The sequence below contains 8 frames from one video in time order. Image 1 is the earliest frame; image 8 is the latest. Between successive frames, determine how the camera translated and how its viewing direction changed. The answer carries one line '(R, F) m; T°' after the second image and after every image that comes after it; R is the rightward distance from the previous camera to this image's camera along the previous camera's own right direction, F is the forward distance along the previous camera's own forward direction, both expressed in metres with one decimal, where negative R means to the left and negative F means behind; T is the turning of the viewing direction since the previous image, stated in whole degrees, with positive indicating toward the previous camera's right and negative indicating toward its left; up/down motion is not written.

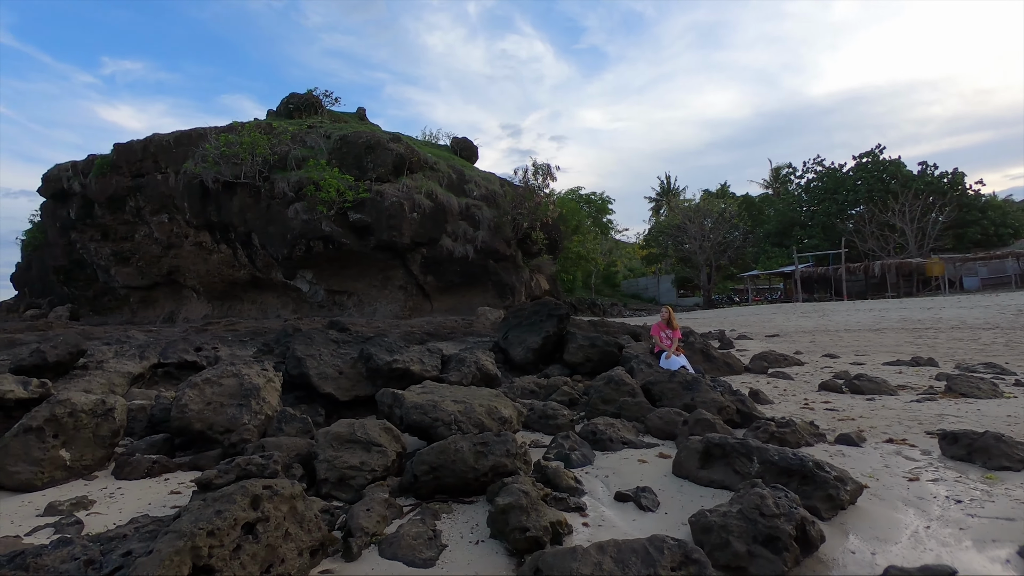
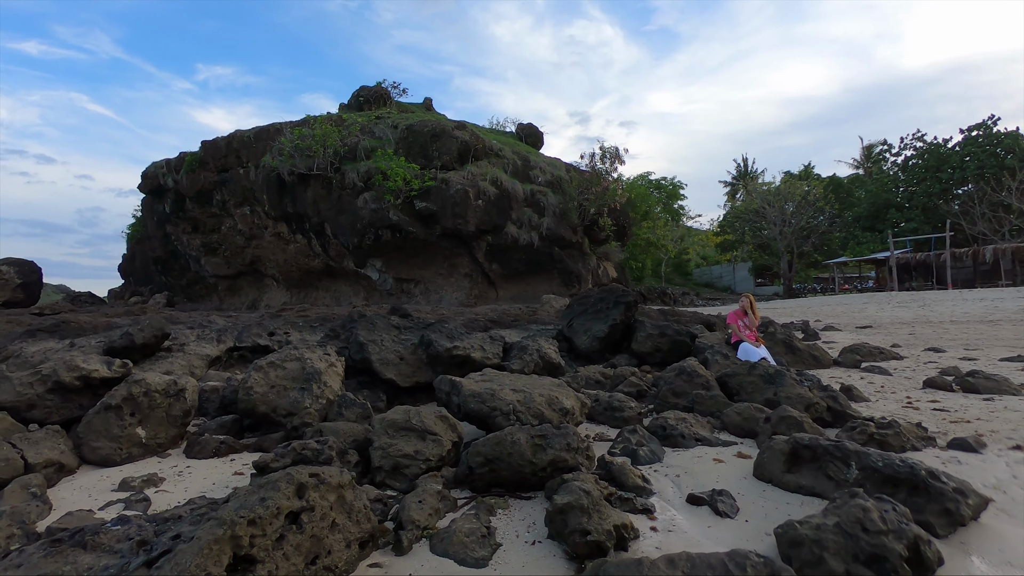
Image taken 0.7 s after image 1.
(0.0, +0.3) m; -7°
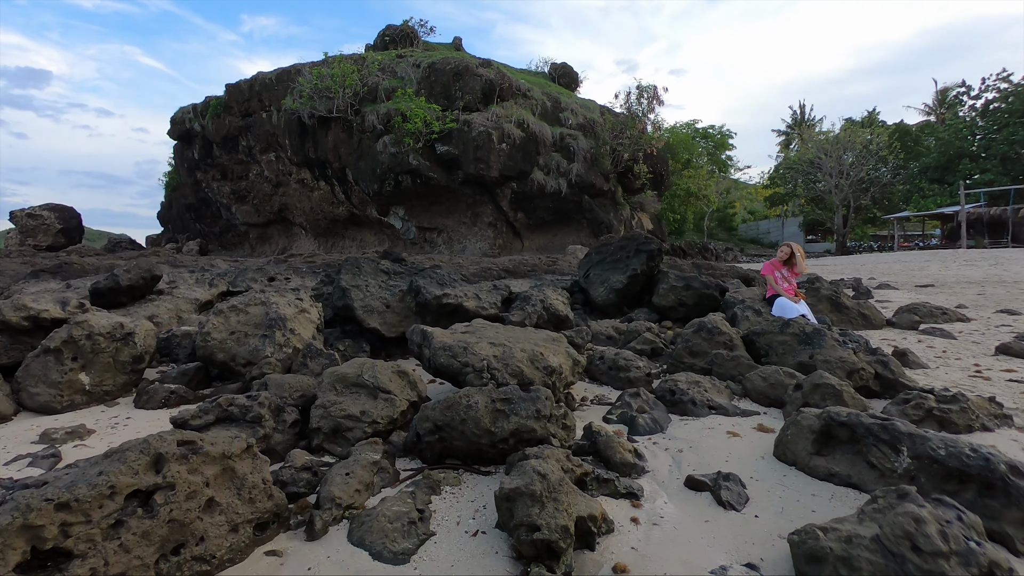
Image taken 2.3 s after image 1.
(+0.5, +0.8) m; -4°
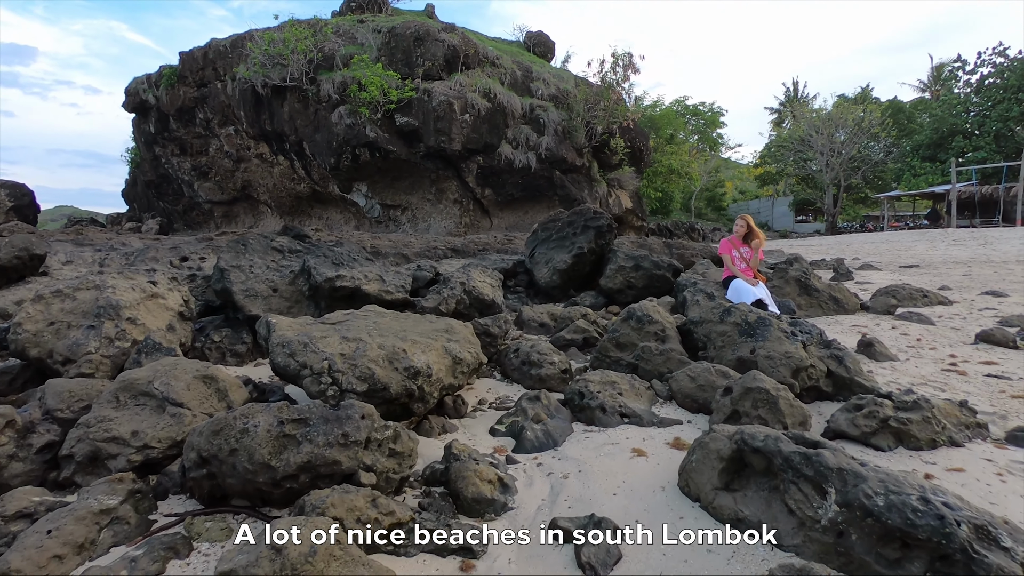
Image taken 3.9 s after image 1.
(+0.9, +0.9) m; +1°
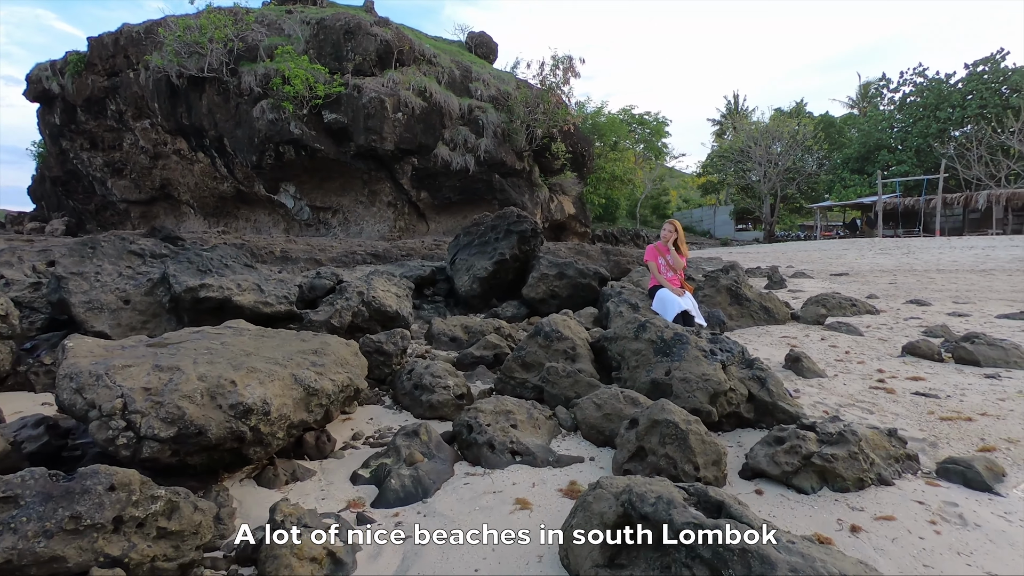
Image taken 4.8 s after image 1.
(+0.5, +0.6) m; +5°
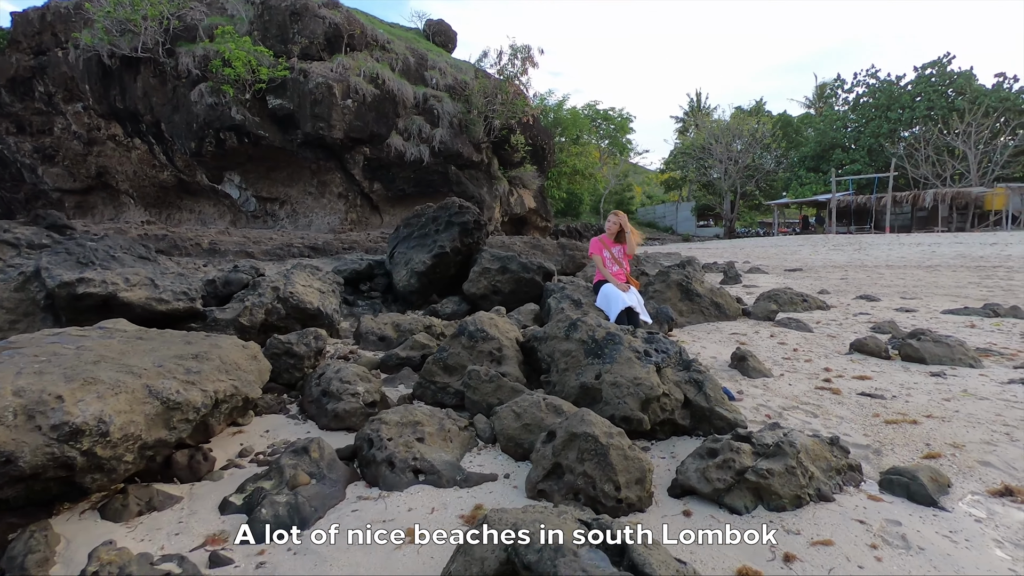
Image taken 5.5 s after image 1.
(+0.3, +0.4) m; +3°
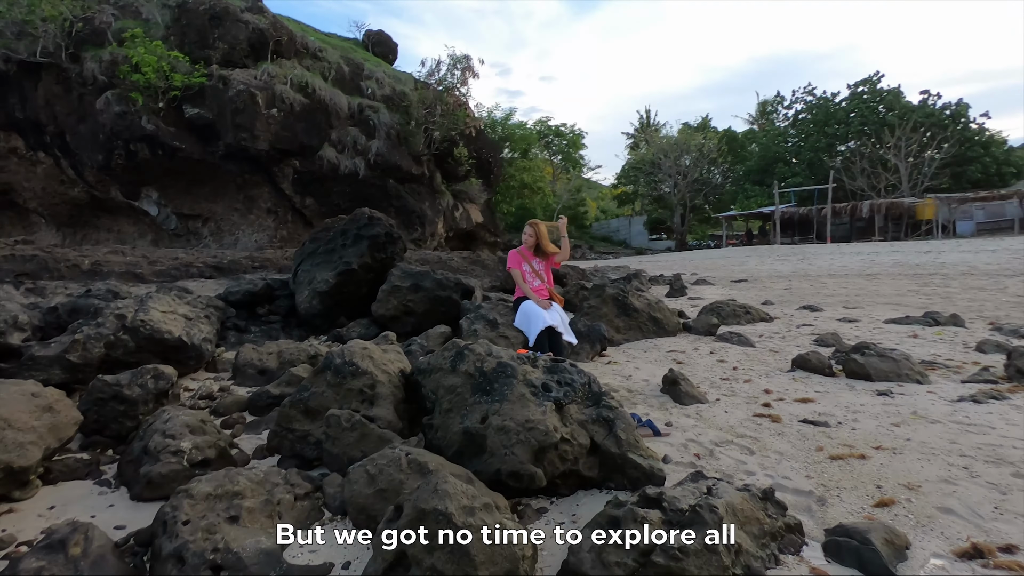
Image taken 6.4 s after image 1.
(+0.5, +0.6) m; +4°
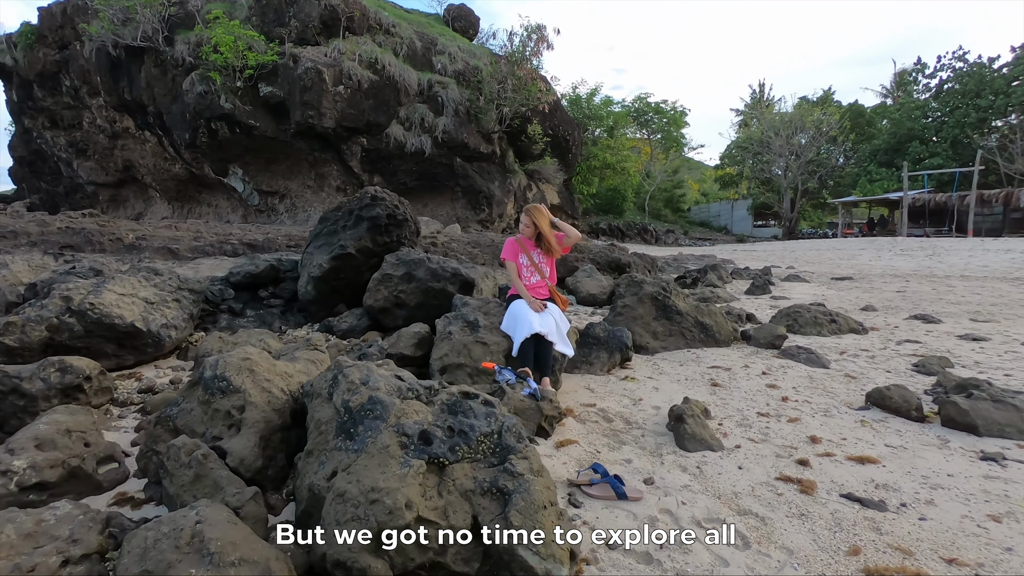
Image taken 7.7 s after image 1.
(+0.8, +0.9) m; -10°
